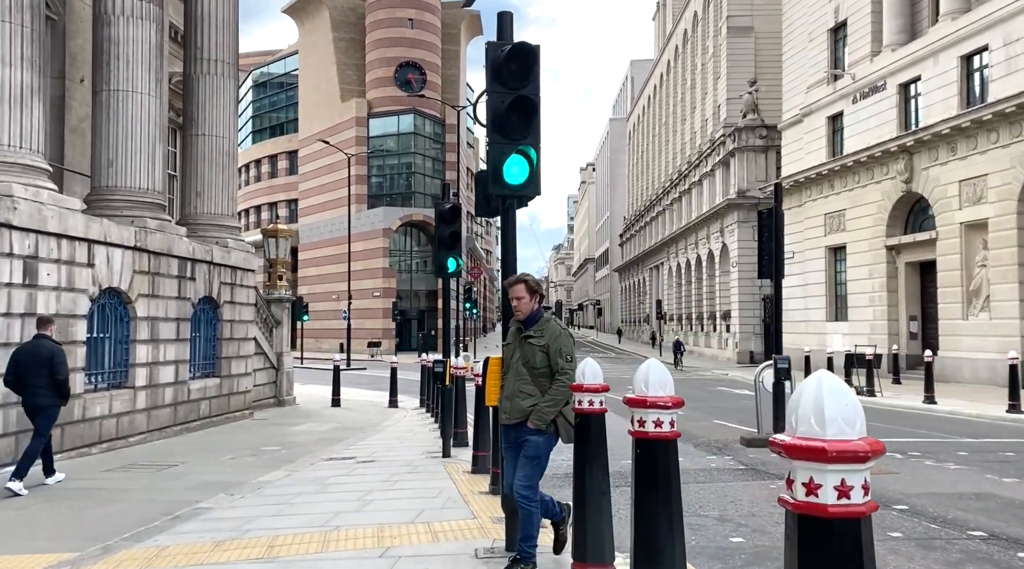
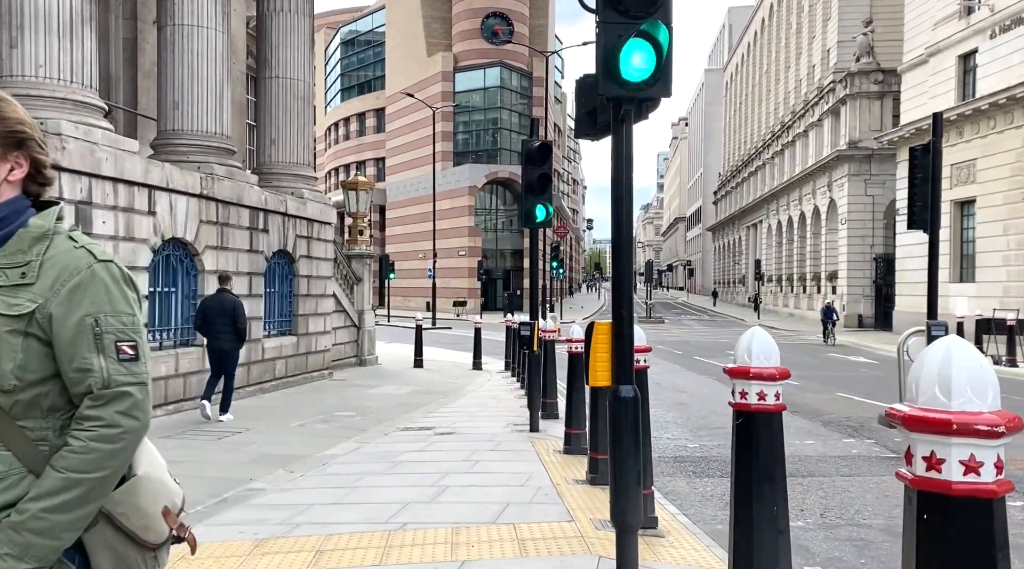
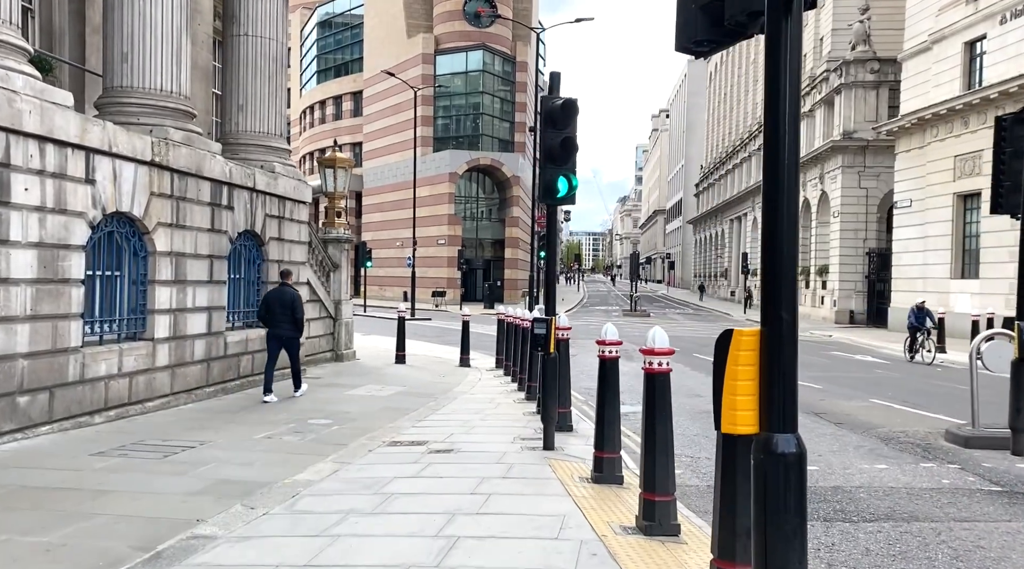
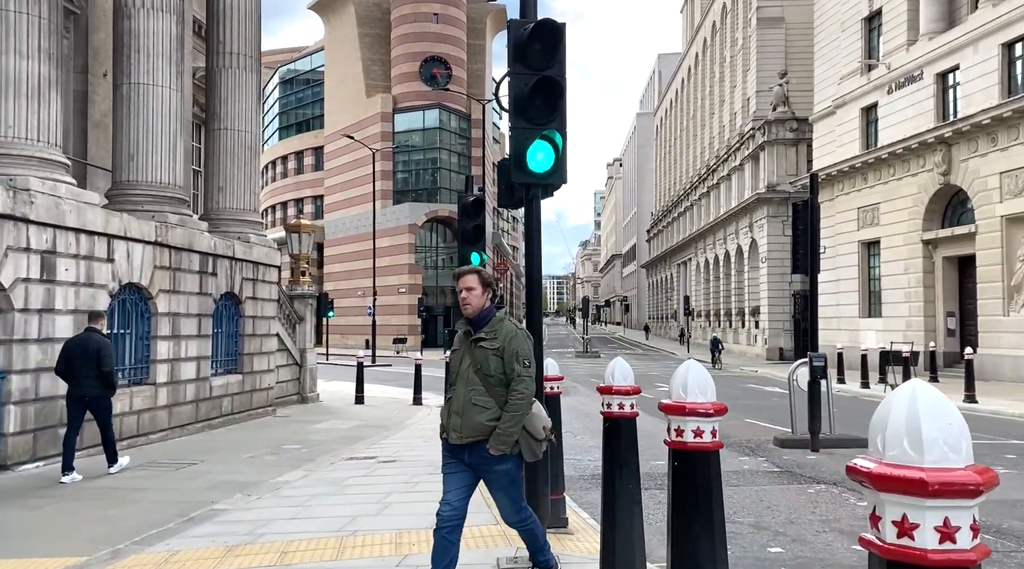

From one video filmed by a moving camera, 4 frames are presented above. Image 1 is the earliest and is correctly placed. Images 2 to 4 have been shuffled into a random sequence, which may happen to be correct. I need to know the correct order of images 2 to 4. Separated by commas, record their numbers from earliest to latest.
4, 2, 3
